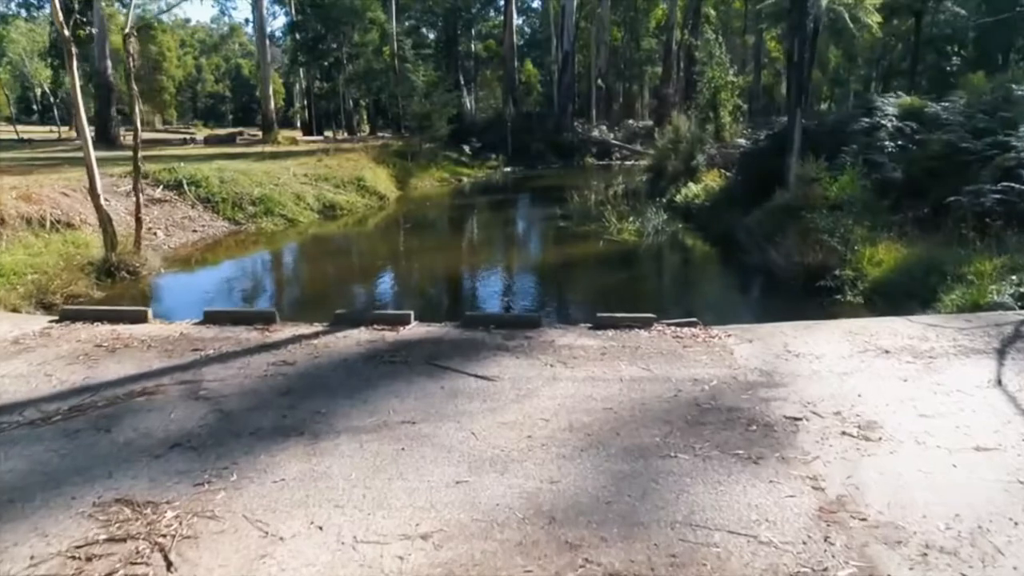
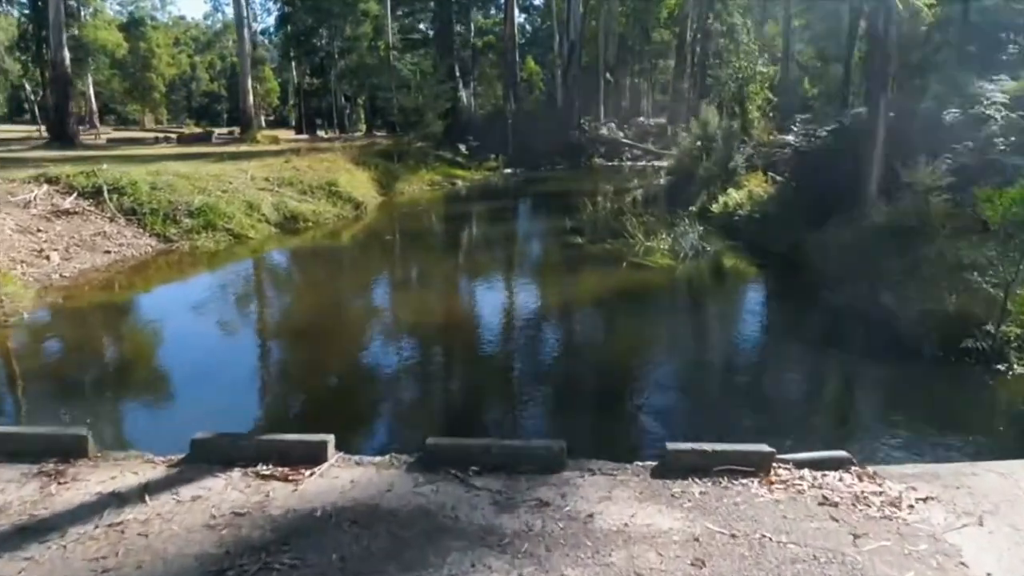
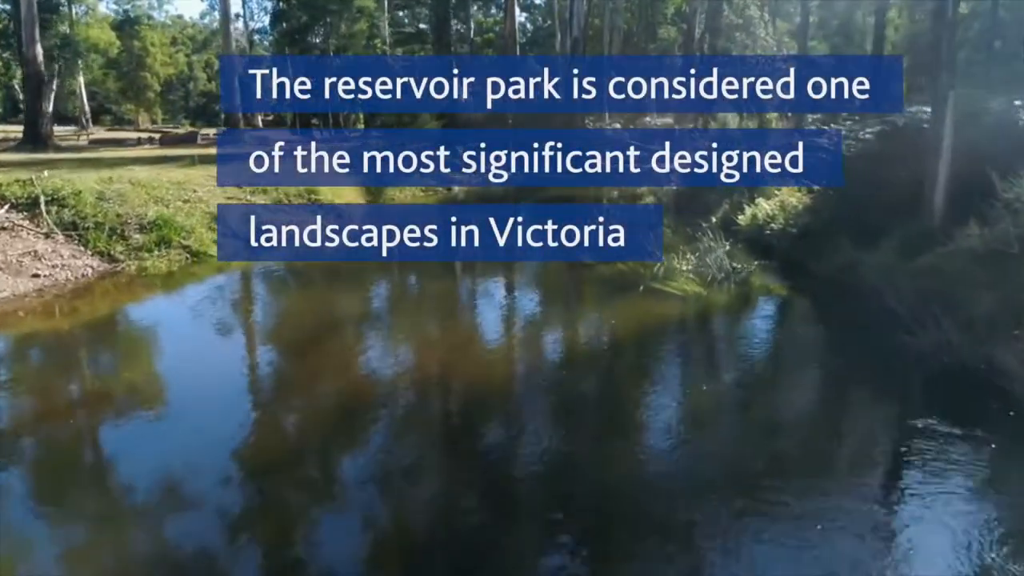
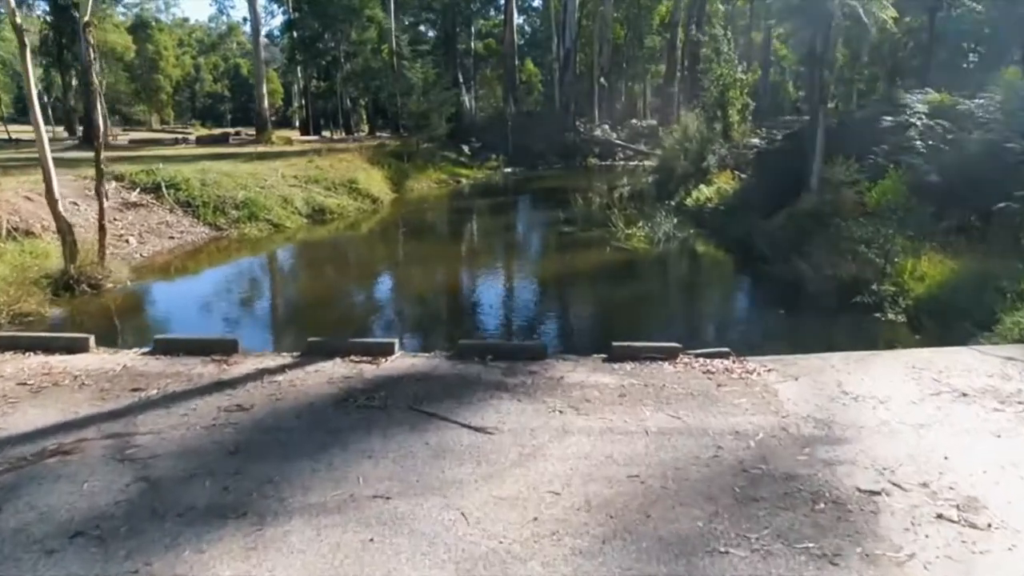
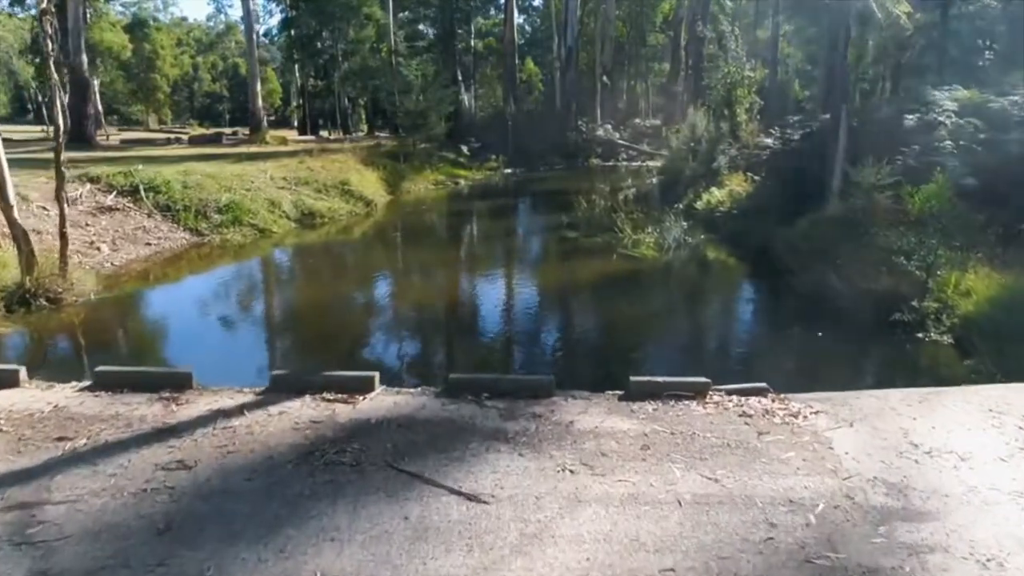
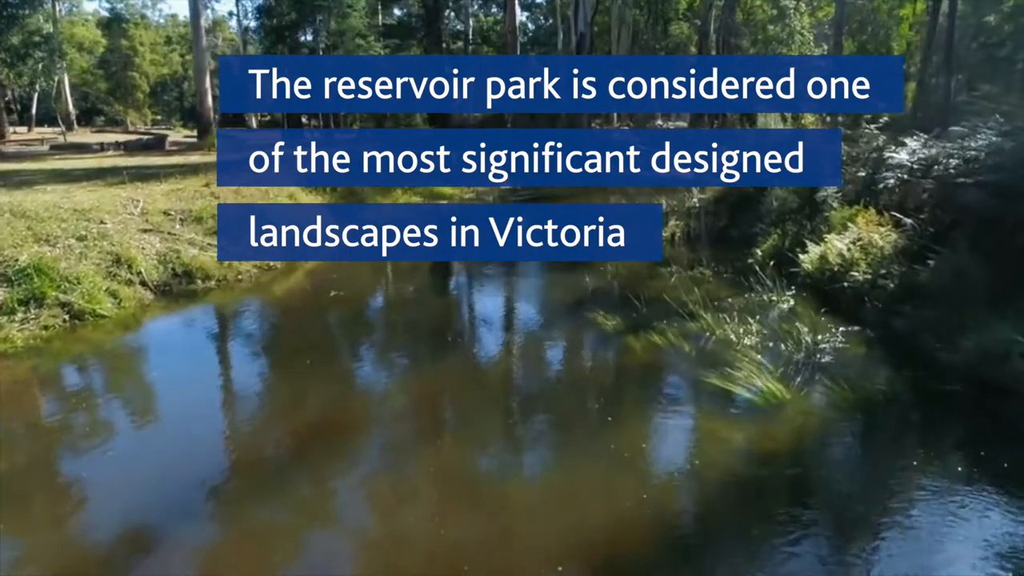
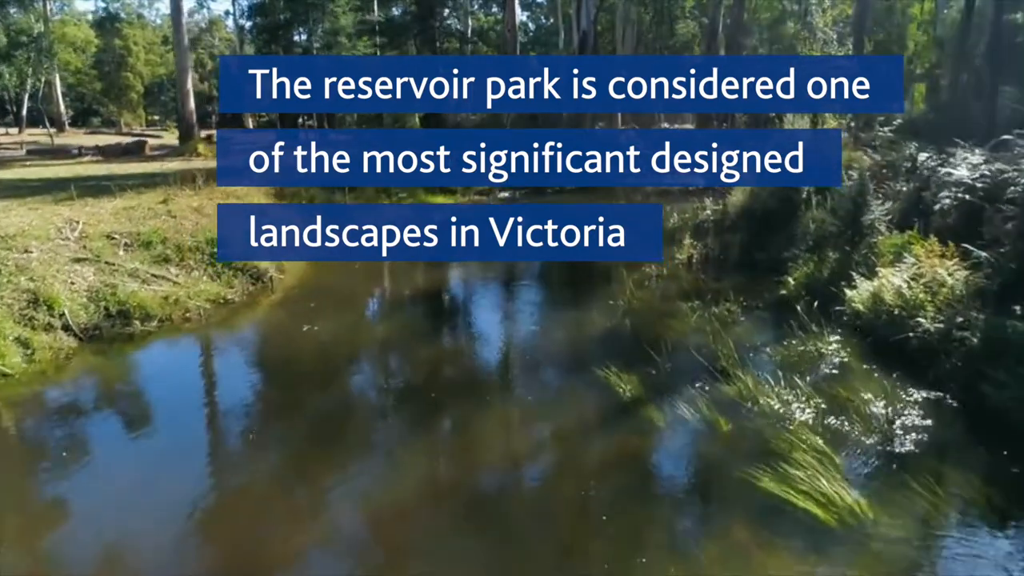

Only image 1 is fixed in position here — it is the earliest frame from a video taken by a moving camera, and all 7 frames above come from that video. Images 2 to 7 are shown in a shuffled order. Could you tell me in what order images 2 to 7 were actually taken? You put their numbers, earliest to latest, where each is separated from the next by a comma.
4, 5, 2, 3, 6, 7
